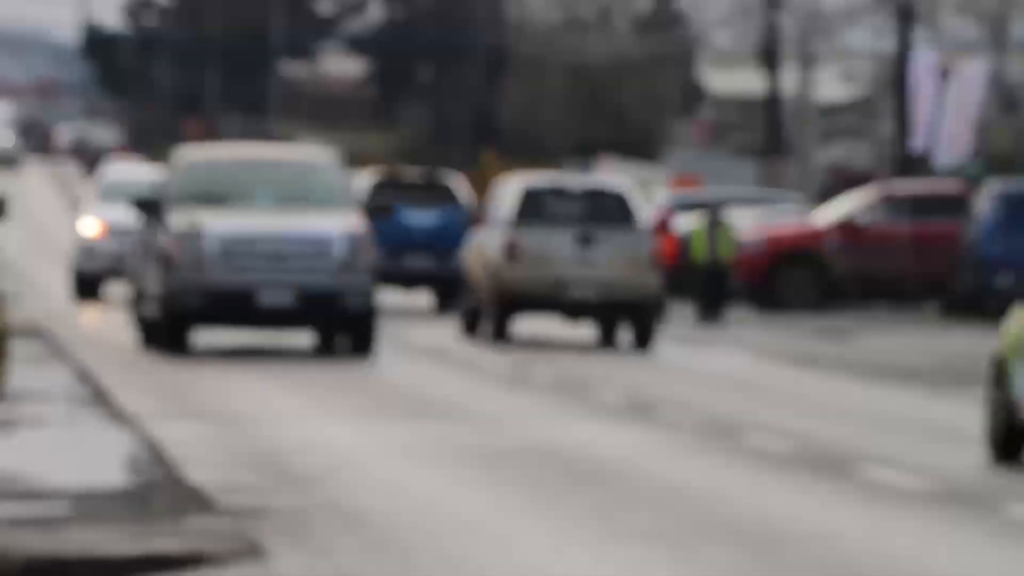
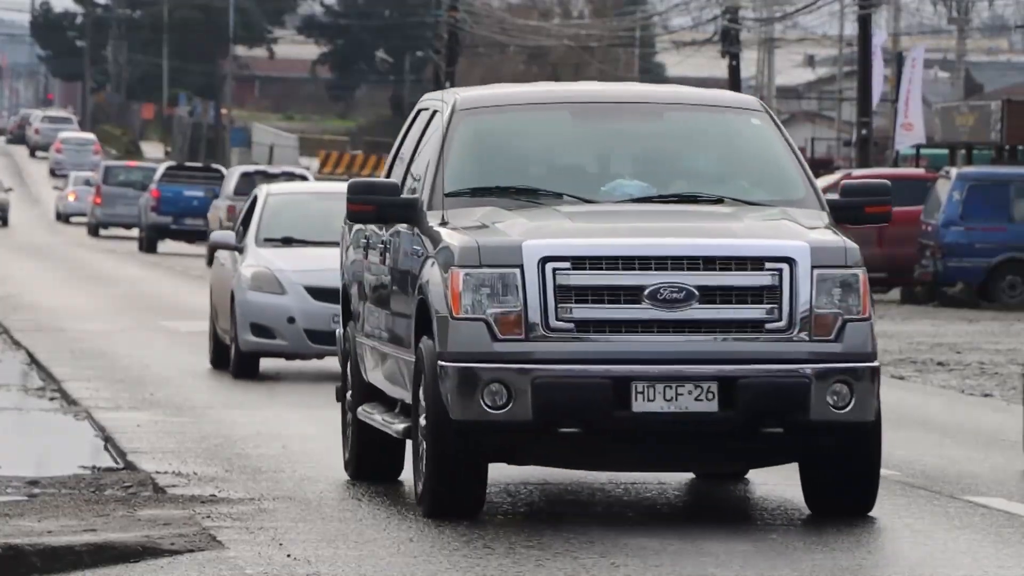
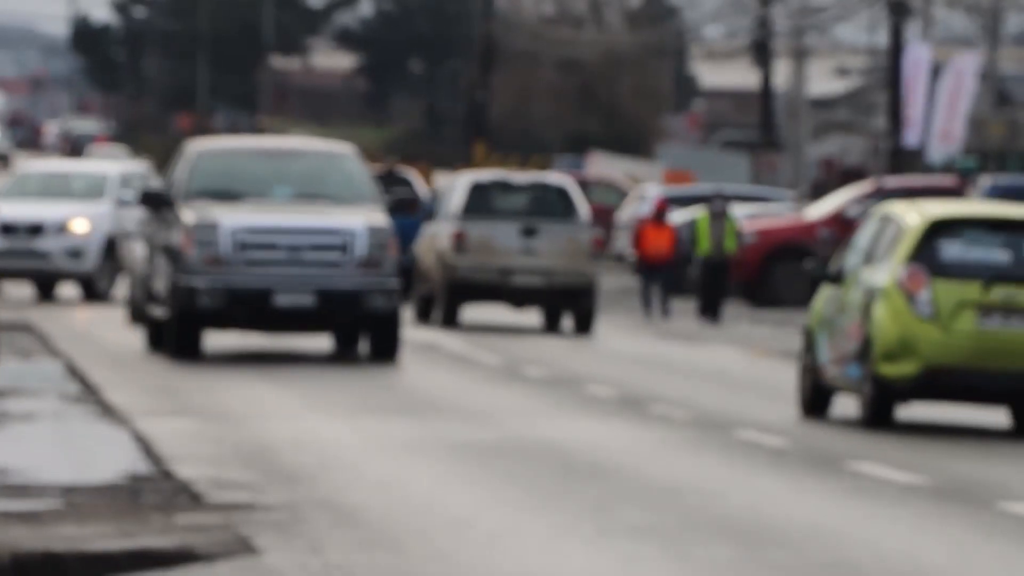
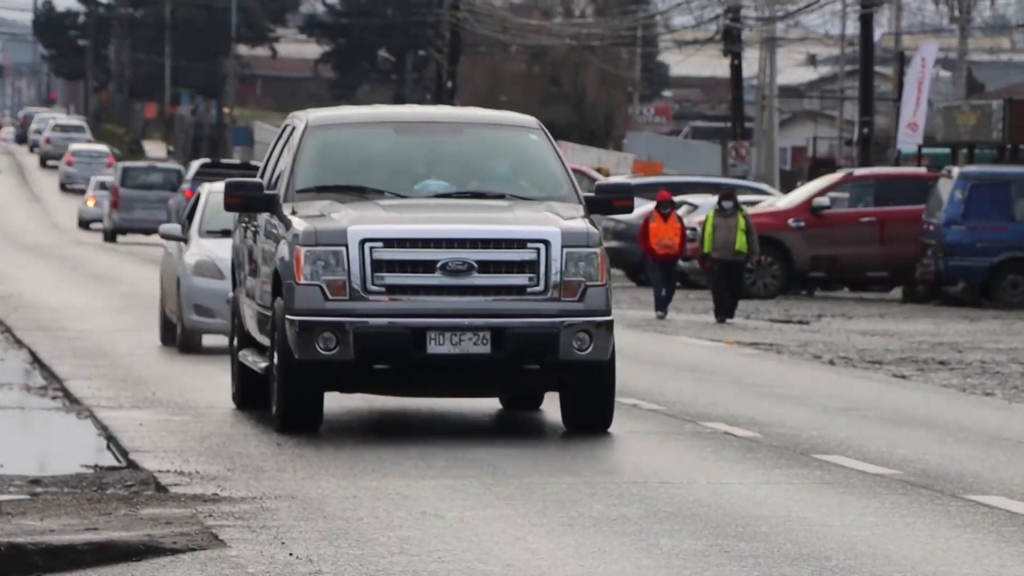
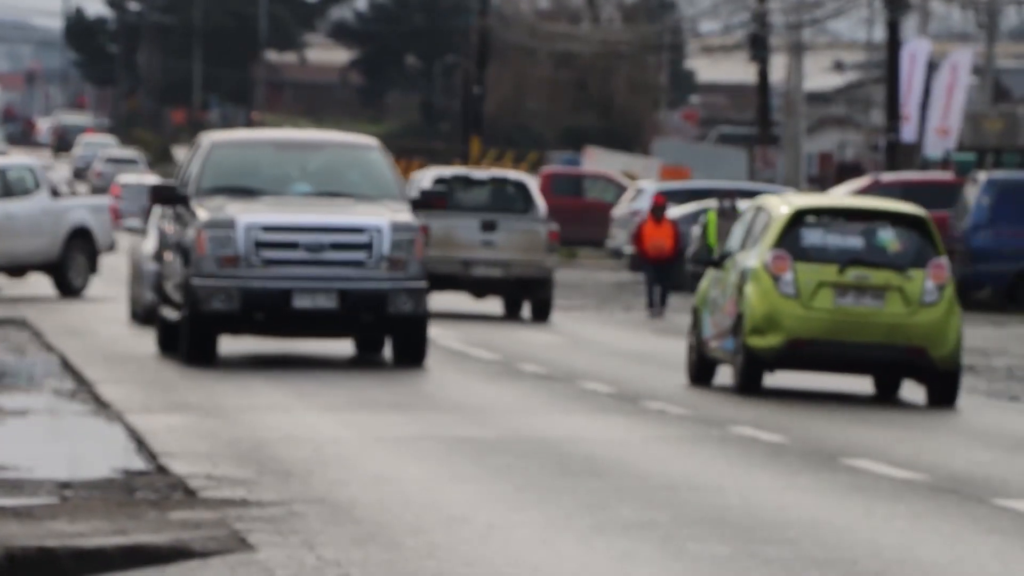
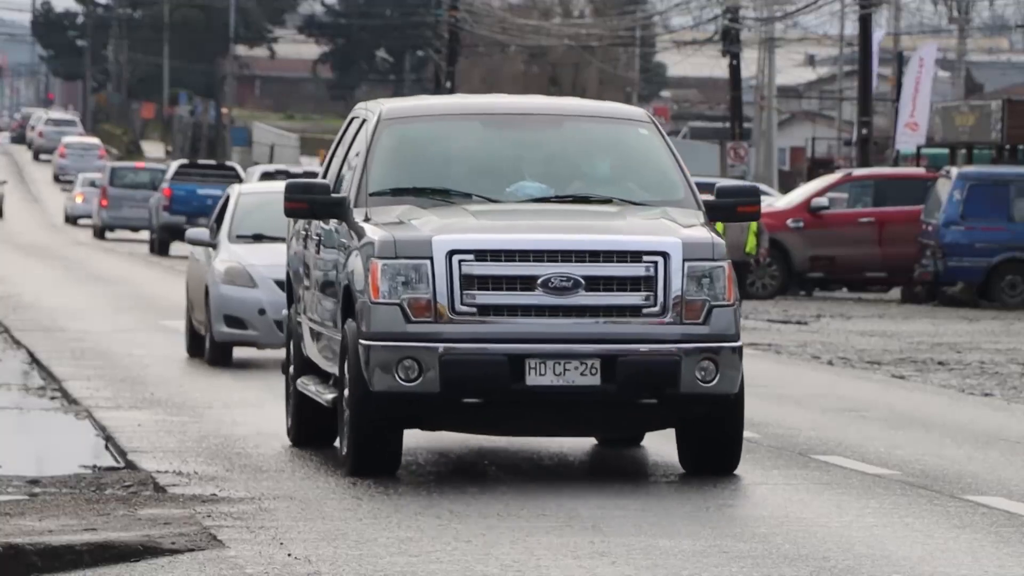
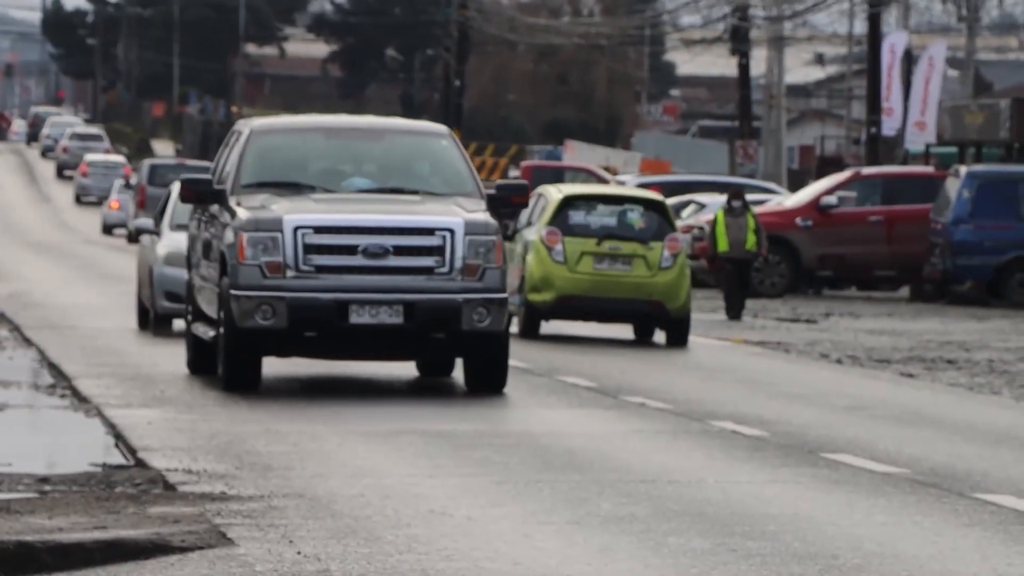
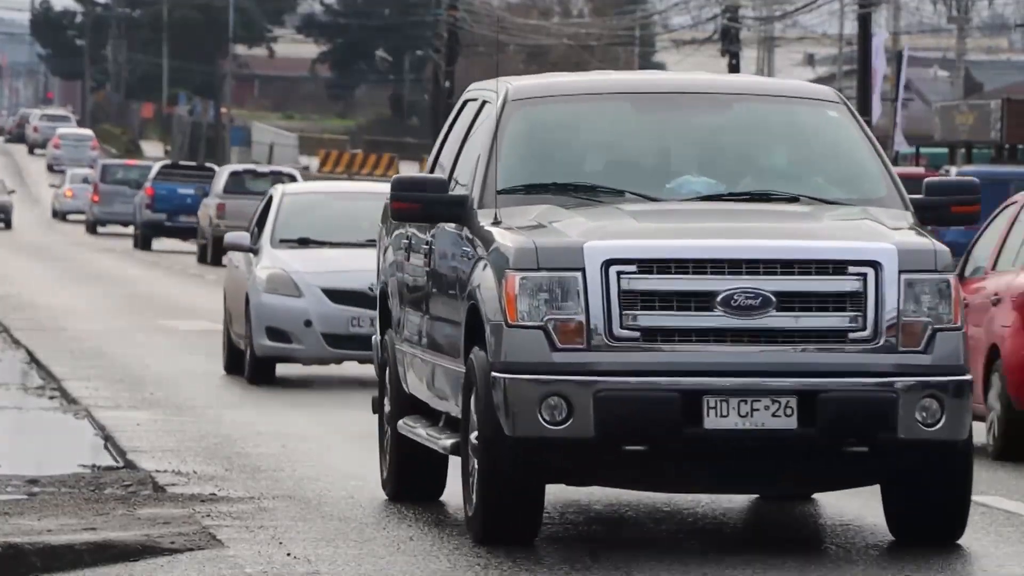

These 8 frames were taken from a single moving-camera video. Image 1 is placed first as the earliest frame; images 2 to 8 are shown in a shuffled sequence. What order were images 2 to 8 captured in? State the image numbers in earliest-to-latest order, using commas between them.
3, 5, 7, 4, 6, 2, 8
